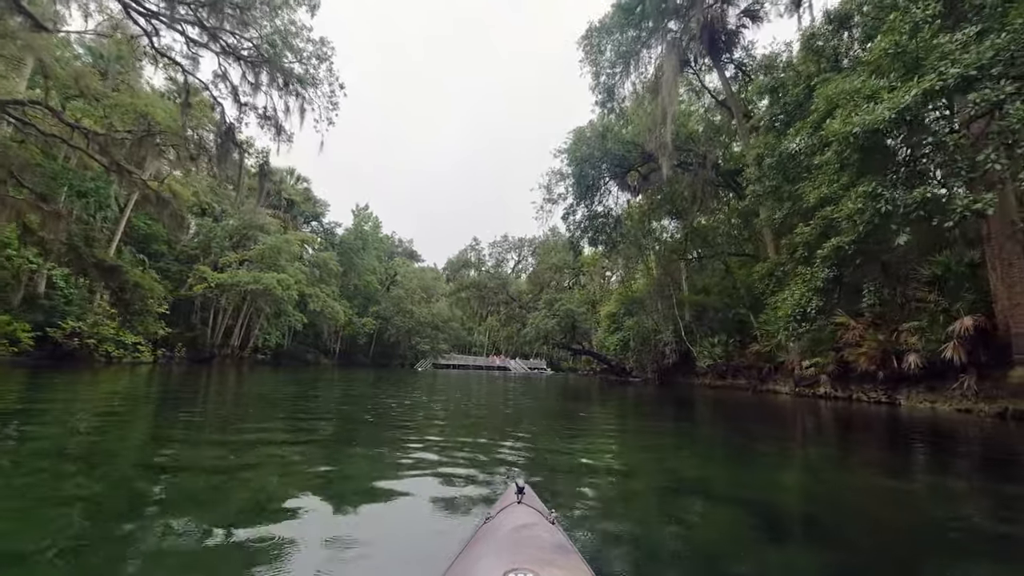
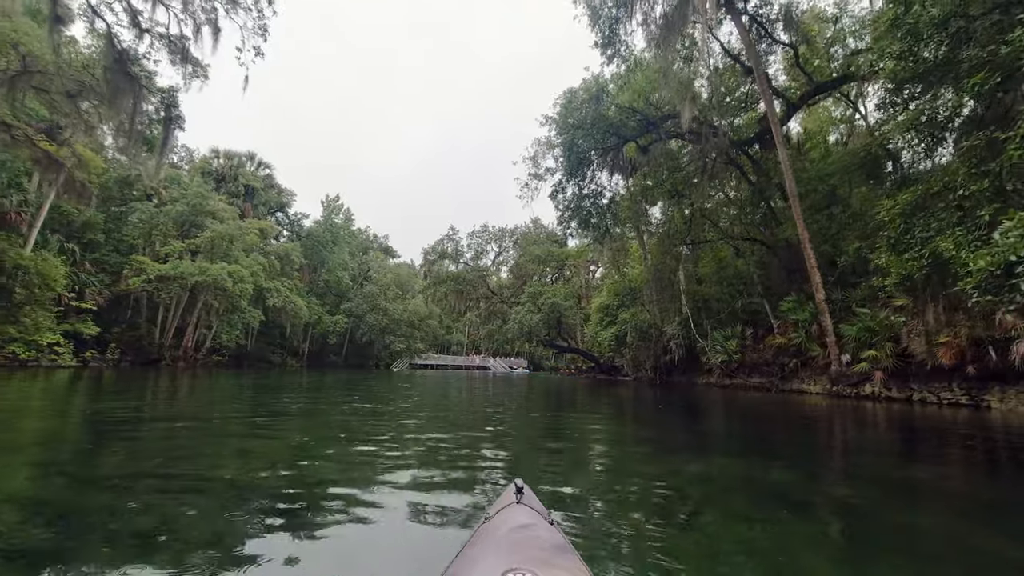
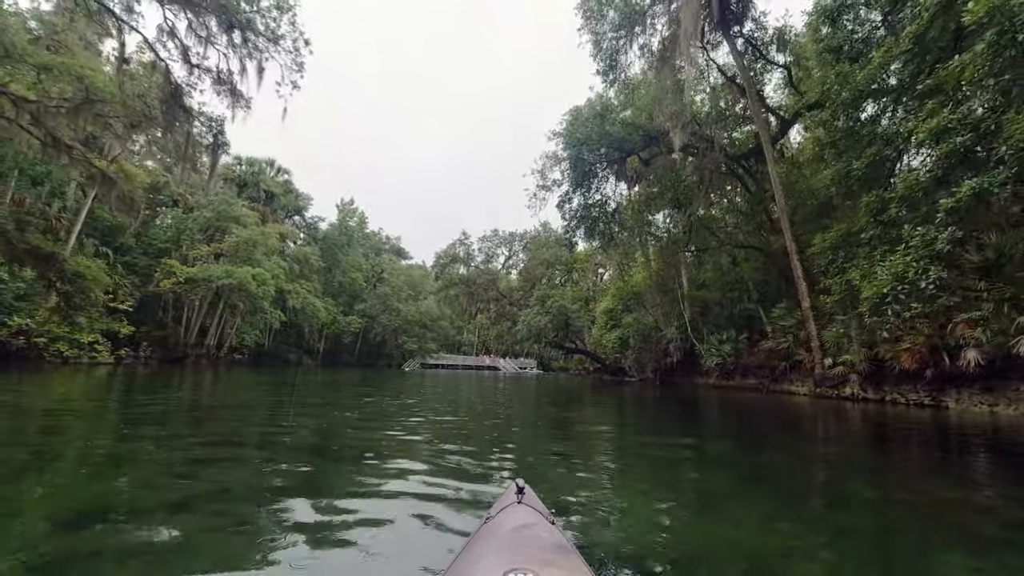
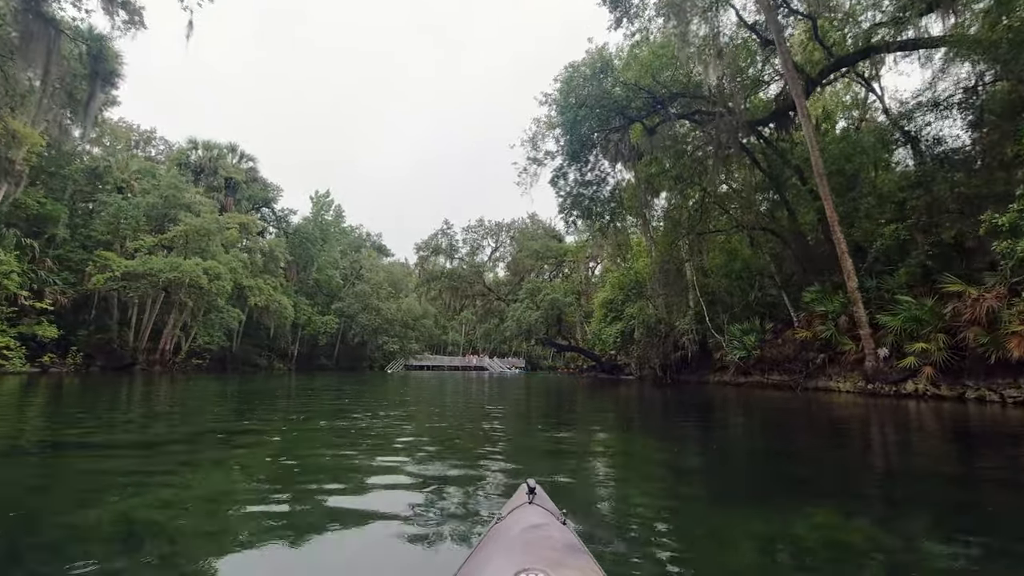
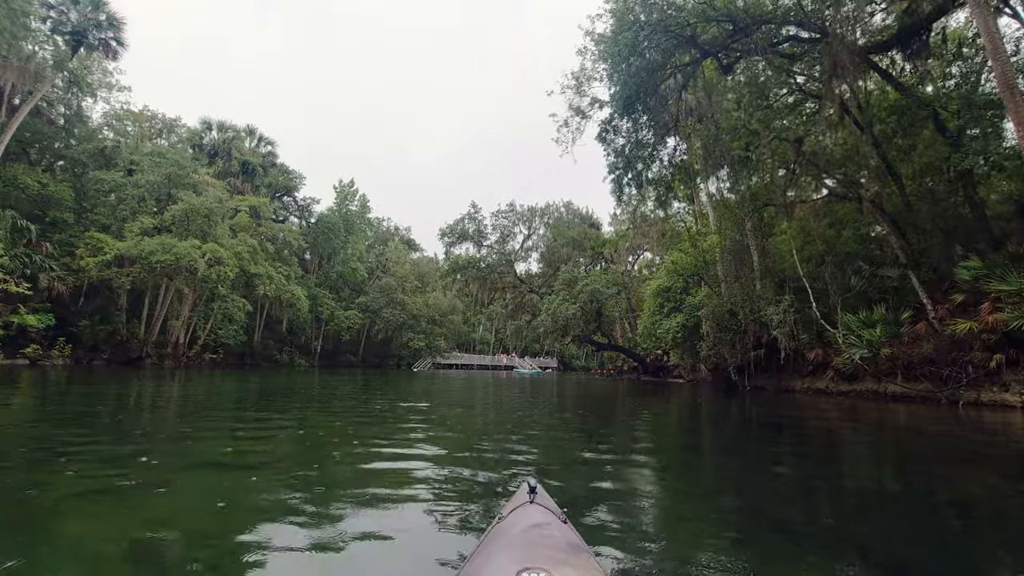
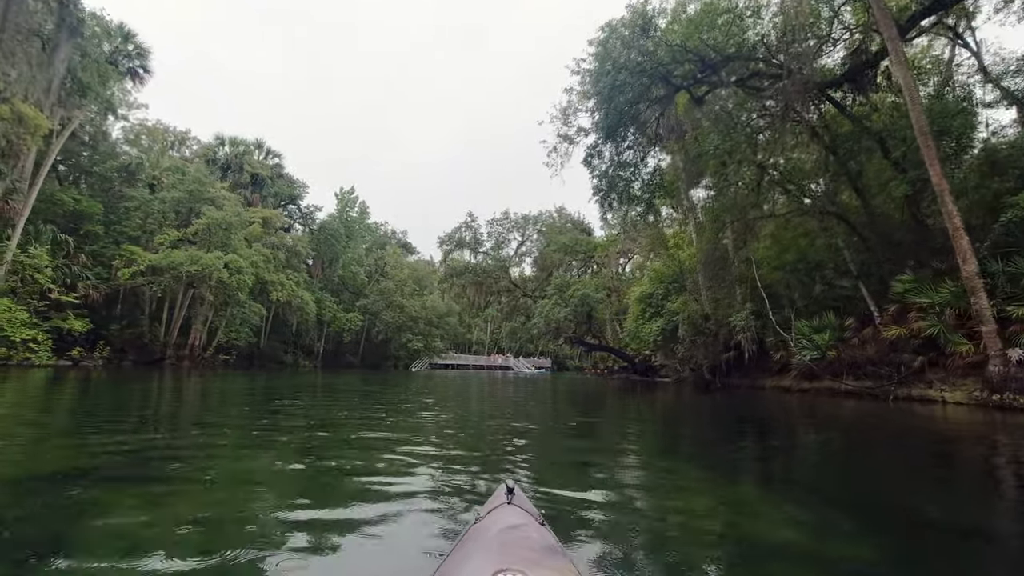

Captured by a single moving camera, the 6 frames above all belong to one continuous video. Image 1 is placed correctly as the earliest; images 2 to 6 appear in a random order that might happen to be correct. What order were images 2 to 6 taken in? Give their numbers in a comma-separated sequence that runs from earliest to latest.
3, 2, 4, 6, 5
